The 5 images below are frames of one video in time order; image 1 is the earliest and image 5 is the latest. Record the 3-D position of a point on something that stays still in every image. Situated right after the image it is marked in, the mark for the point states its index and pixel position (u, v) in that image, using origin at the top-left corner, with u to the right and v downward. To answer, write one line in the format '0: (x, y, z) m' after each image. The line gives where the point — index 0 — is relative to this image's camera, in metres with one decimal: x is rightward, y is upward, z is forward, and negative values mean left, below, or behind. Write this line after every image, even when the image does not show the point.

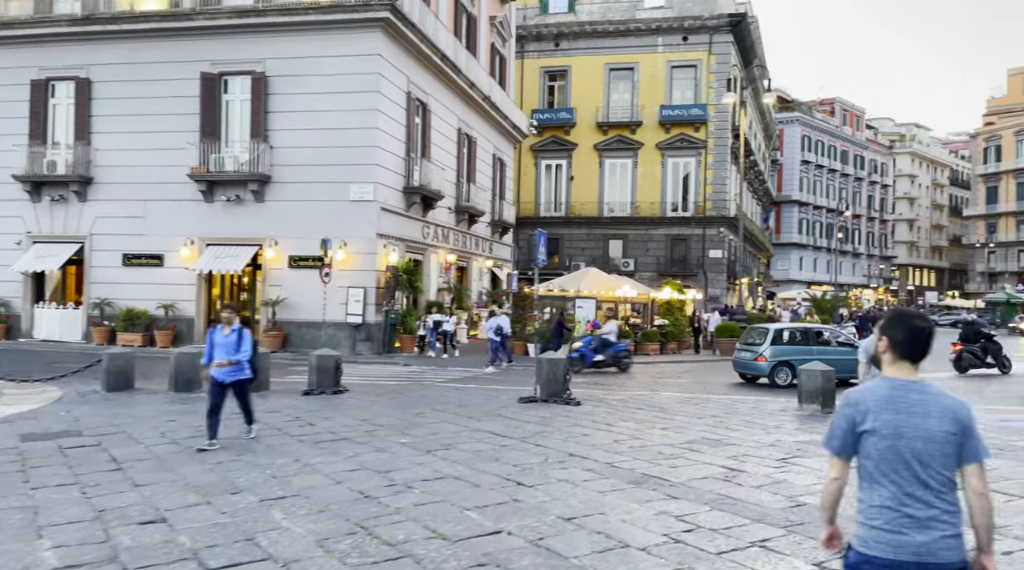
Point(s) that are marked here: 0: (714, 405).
0: (+3.1, -1.8, +13.6) m
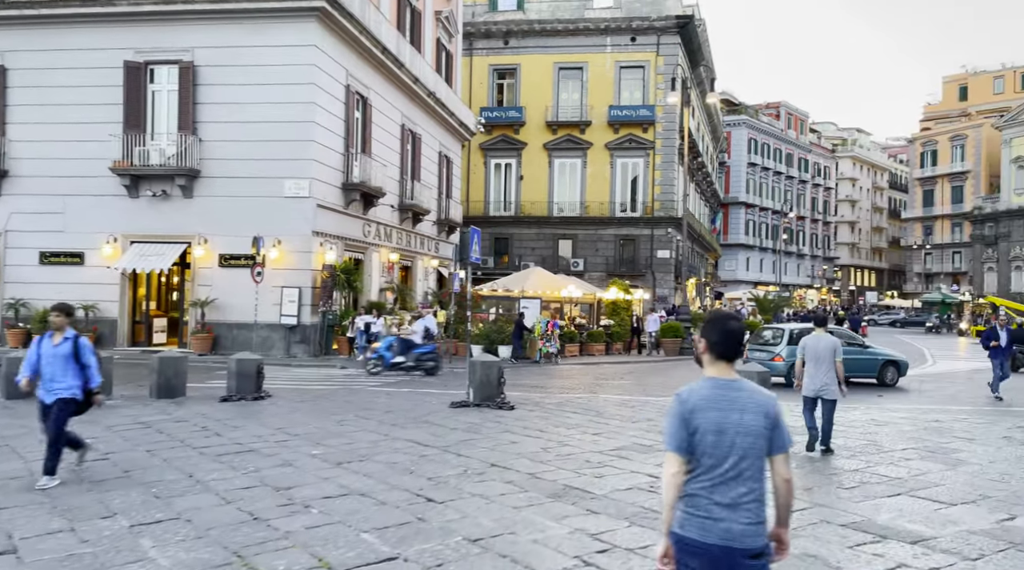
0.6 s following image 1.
0: (+2.1, -1.8, +13.2) m
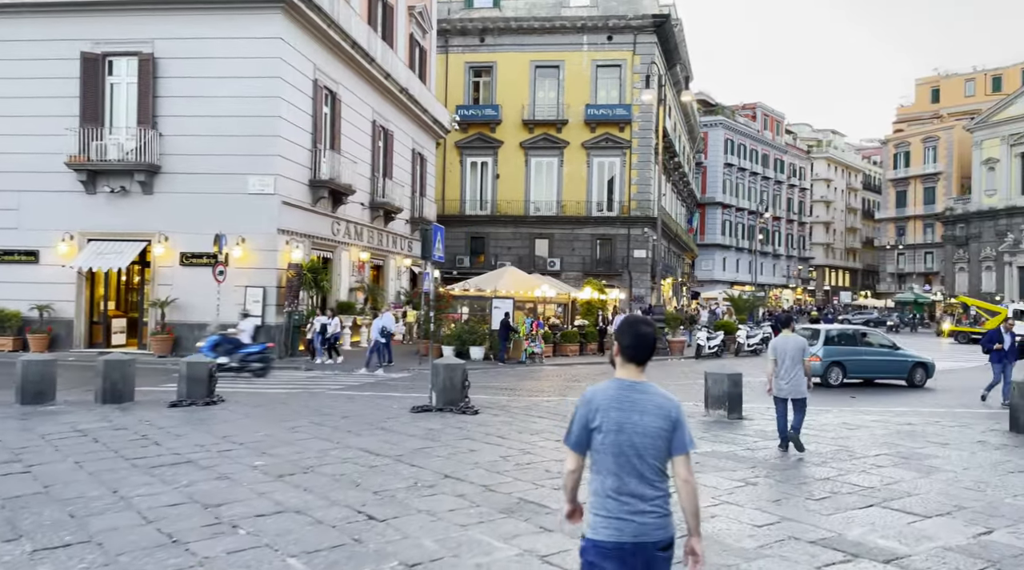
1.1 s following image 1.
0: (+1.6, -1.8, +12.9) m
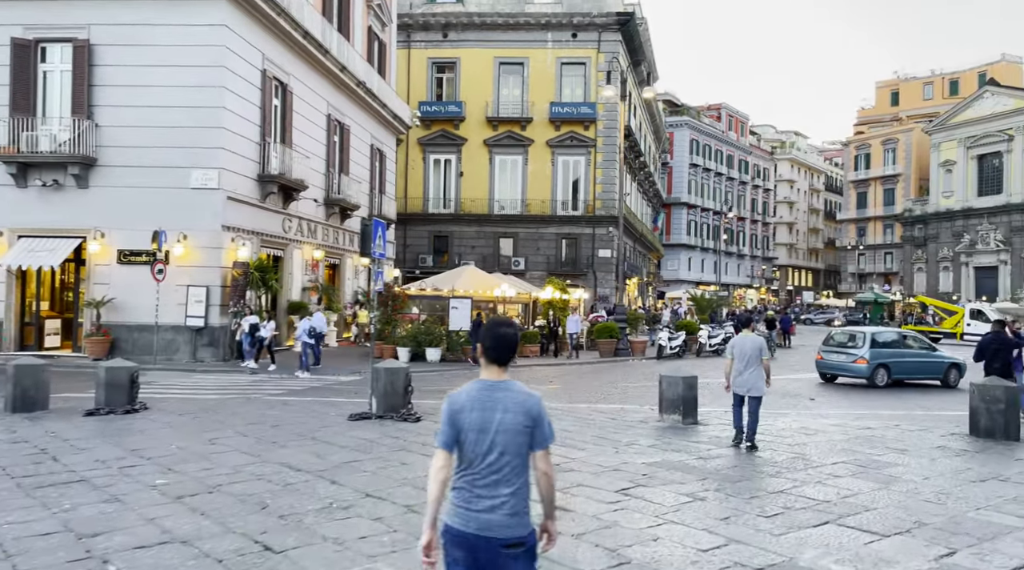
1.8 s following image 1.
0: (+0.8, -1.8, +12.3) m
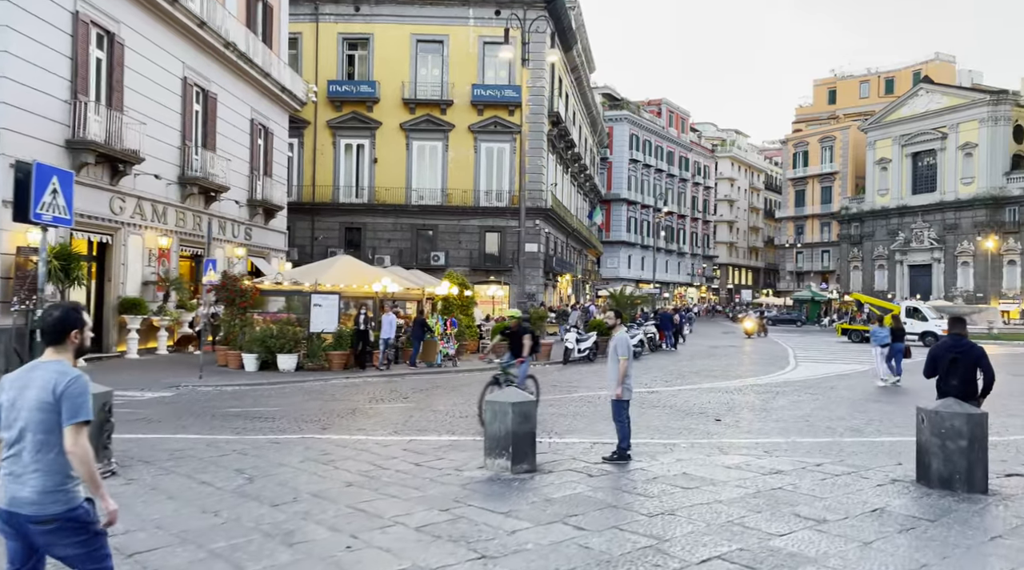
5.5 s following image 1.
0: (-1.4, -1.7, +8.7) m
